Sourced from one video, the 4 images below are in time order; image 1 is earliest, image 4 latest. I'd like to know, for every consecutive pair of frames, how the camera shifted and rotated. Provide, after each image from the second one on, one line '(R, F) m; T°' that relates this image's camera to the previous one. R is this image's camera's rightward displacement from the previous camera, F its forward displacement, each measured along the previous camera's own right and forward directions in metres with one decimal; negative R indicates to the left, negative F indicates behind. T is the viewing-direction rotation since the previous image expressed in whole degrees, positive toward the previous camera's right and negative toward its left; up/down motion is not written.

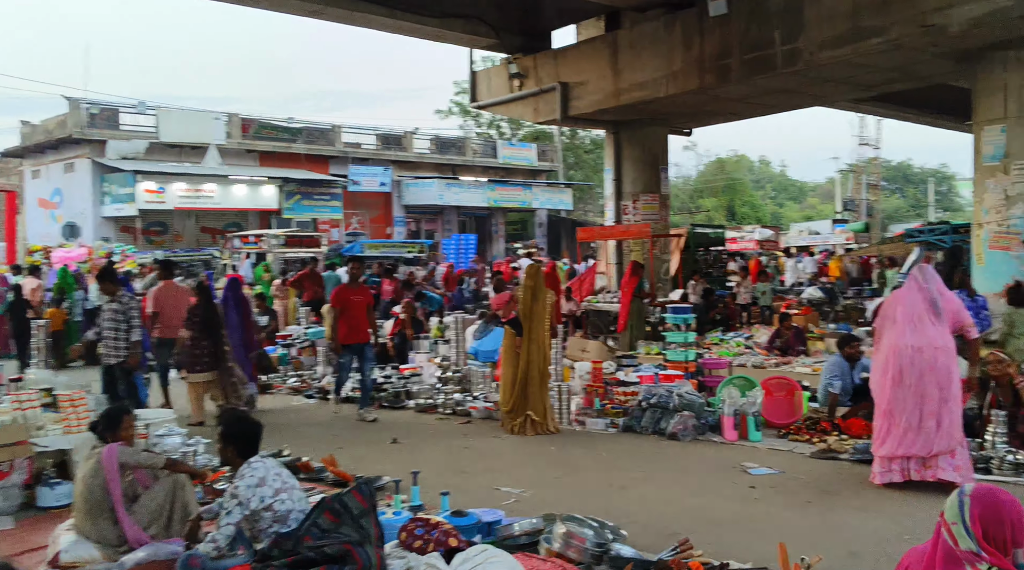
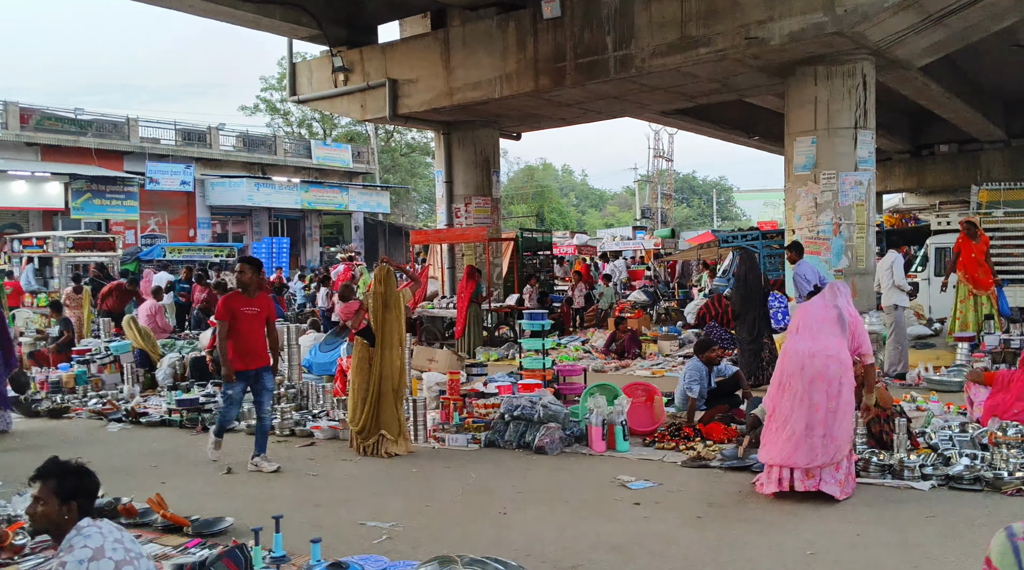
(-0.3, +0.6) m; +12°
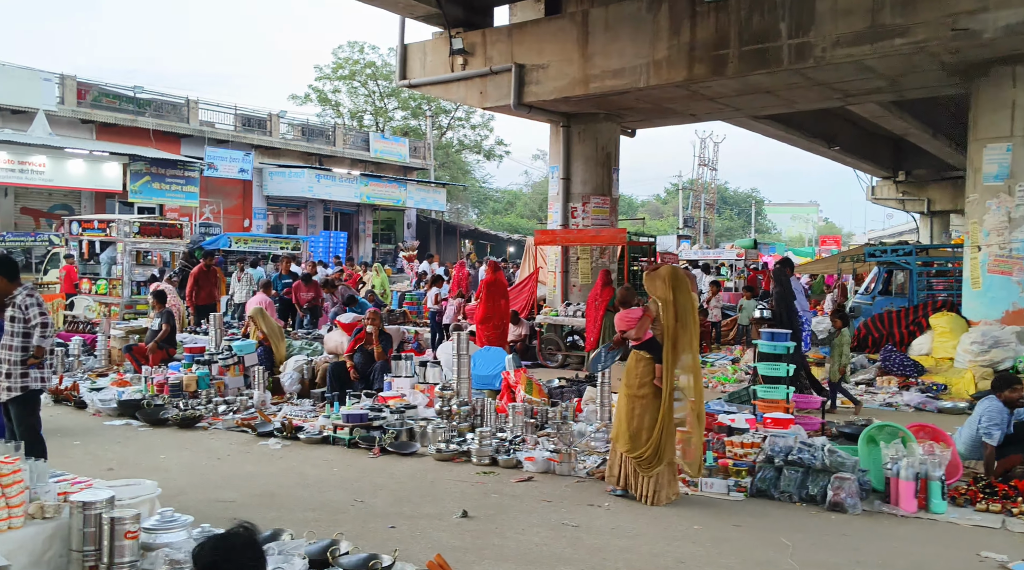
(-1.6, +1.2) m; -1°
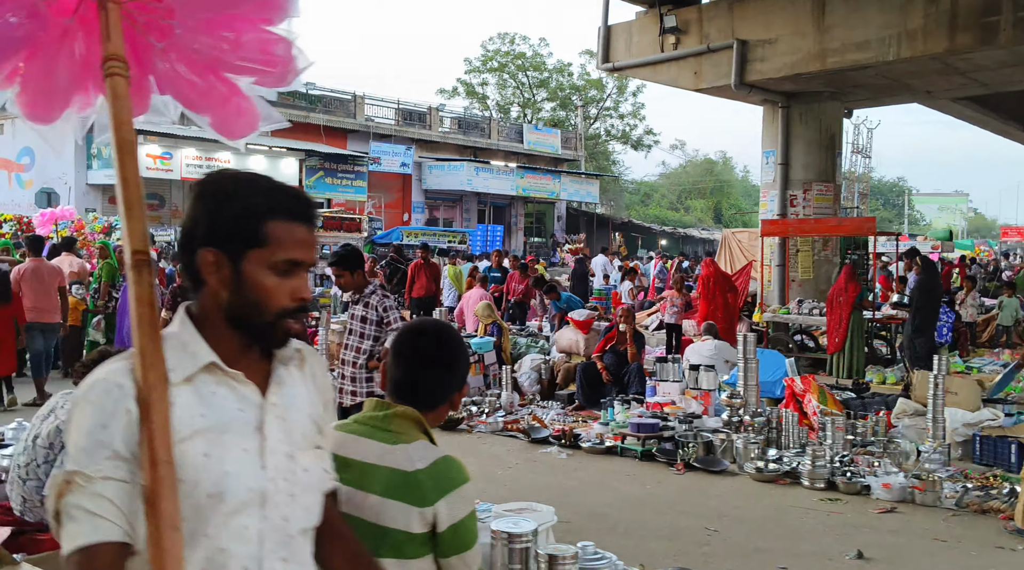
(-1.3, +0.7) m; -7°
